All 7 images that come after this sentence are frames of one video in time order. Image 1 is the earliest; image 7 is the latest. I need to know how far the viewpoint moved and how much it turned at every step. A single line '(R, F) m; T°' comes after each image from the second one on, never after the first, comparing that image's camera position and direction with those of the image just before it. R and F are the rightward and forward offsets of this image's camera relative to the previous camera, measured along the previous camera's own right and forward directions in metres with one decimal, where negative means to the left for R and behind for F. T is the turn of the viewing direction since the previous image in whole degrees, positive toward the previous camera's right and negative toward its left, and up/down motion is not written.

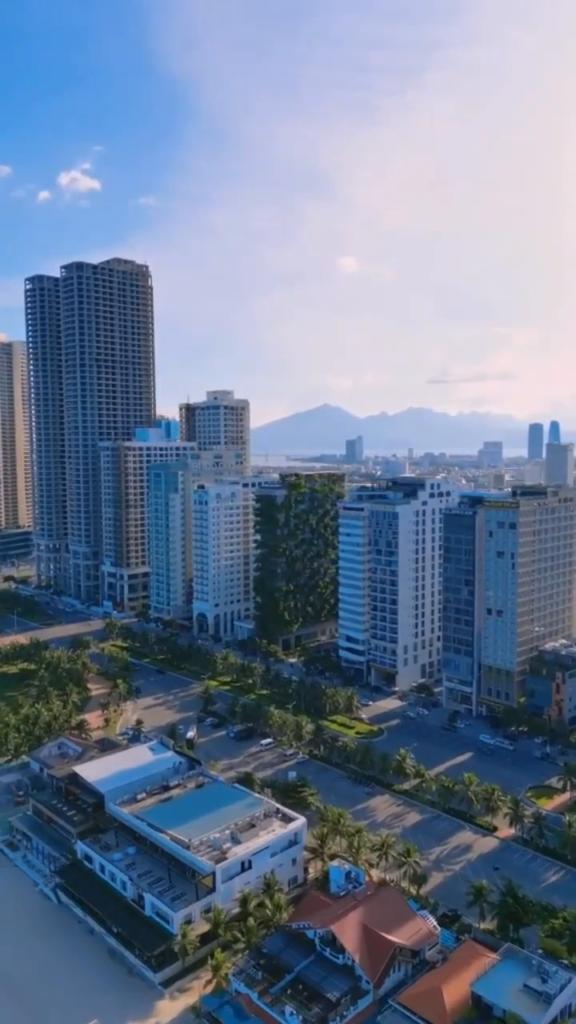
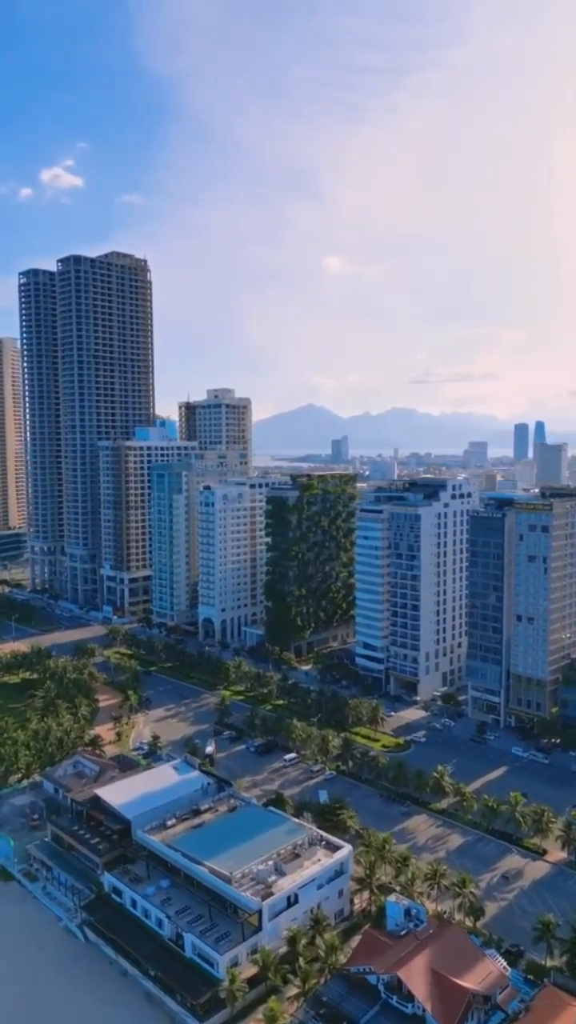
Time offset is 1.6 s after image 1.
(-4.2, +4.0) m; +1°
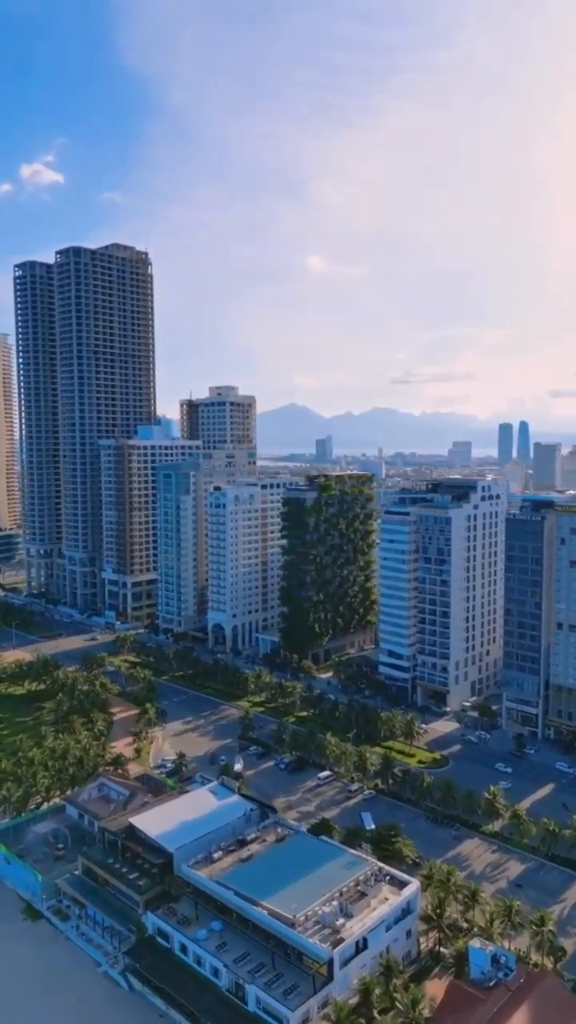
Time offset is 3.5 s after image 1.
(-5.0, +4.5) m; +1°
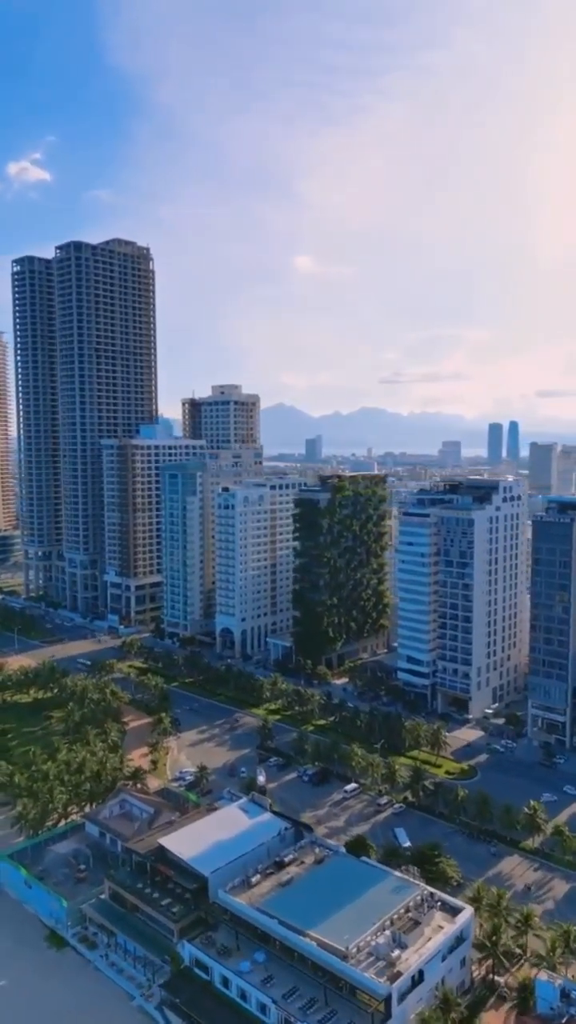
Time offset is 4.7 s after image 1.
(-3.4, +2.8) m; +1°
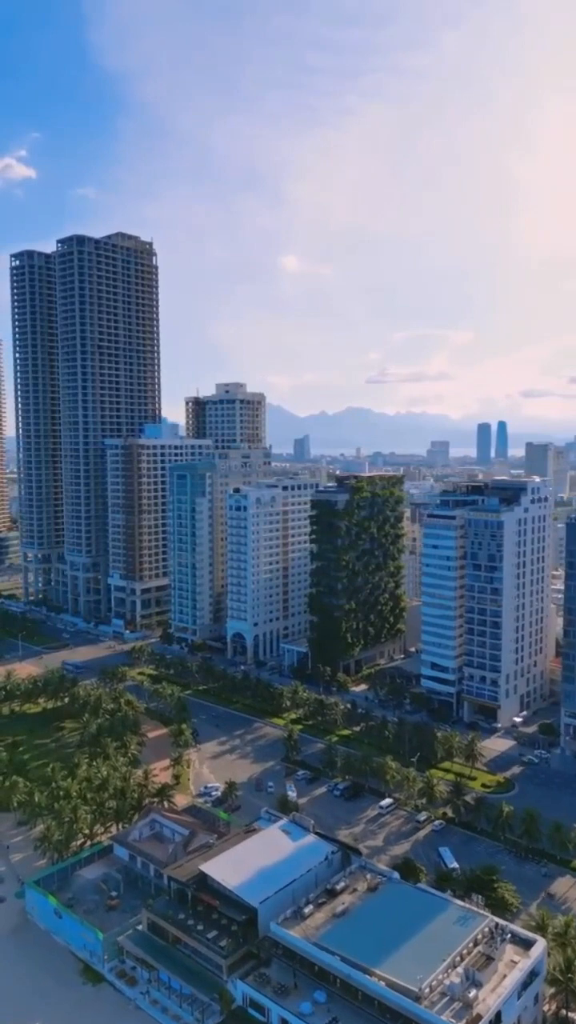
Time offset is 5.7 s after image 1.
(-4.0, +3.2) m; +1°
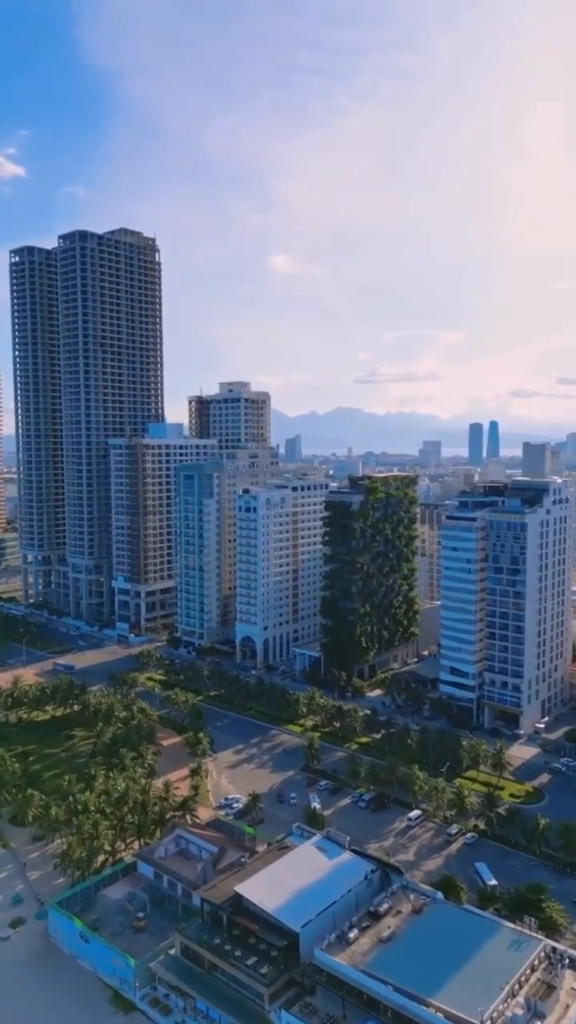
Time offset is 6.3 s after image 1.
(-3.0, +2.3) m; +1°
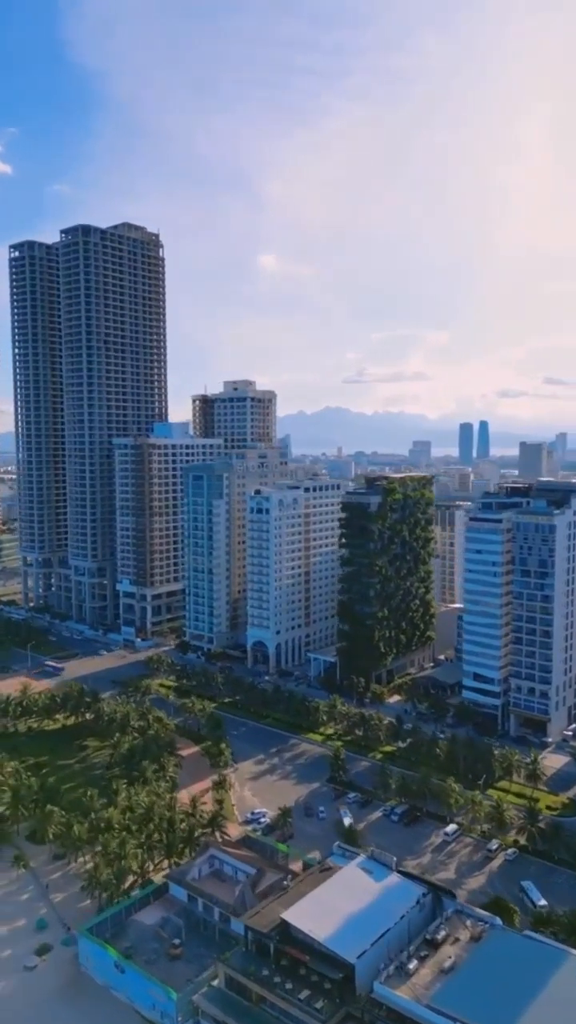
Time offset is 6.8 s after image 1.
(-3.5, +2.7) m; +1°
